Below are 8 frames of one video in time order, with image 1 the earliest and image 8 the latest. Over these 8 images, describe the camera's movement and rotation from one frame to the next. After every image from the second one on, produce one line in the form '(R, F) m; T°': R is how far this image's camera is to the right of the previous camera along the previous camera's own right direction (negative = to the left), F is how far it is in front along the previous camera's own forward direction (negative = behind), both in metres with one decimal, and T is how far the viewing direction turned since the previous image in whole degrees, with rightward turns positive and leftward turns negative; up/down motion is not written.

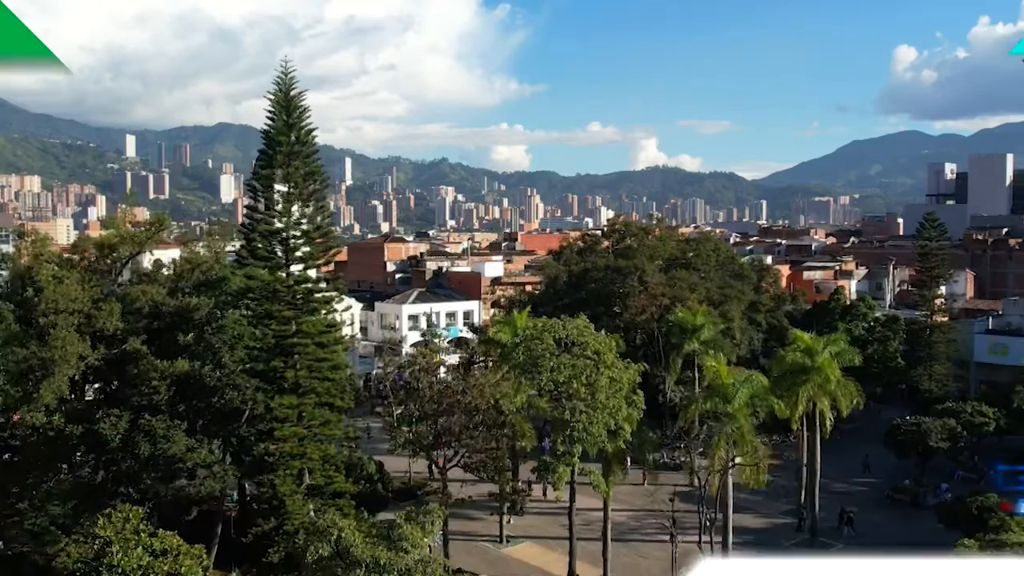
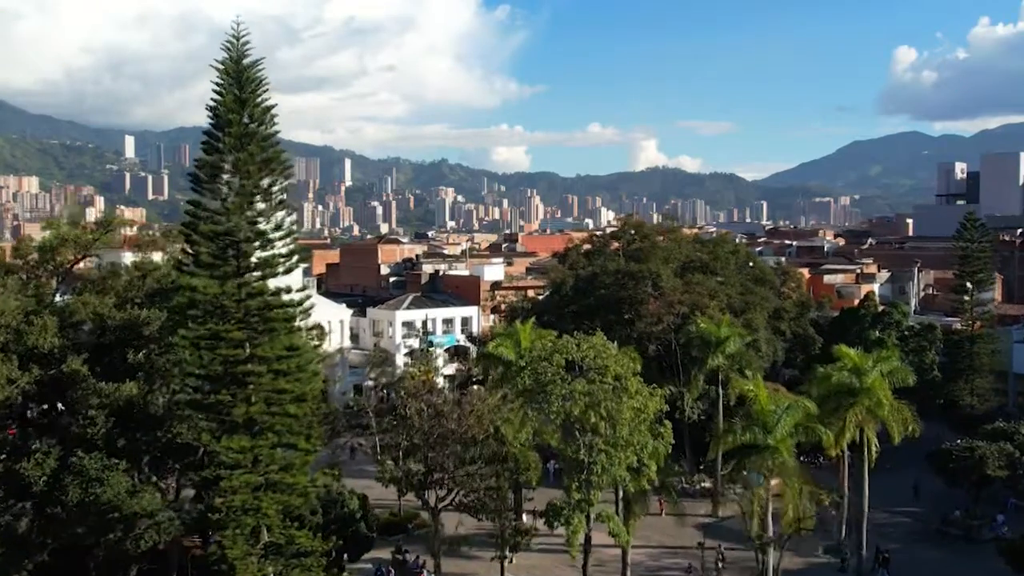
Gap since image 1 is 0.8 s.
(-0.1, +3.3) m; 0°
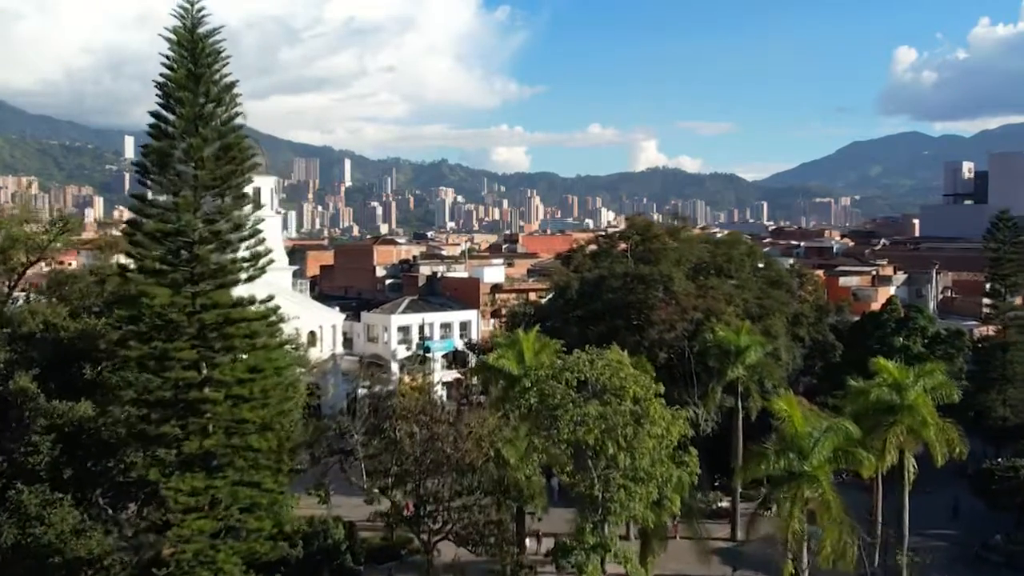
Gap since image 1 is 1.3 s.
(0.0, +2.2) m; 0°
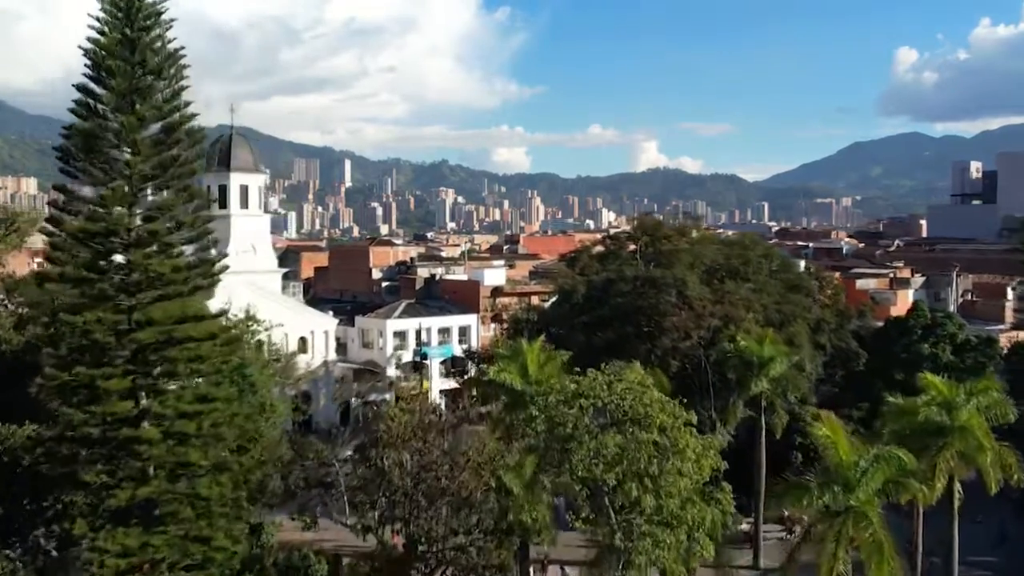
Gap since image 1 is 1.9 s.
(0.0, +2.2) m; 0°
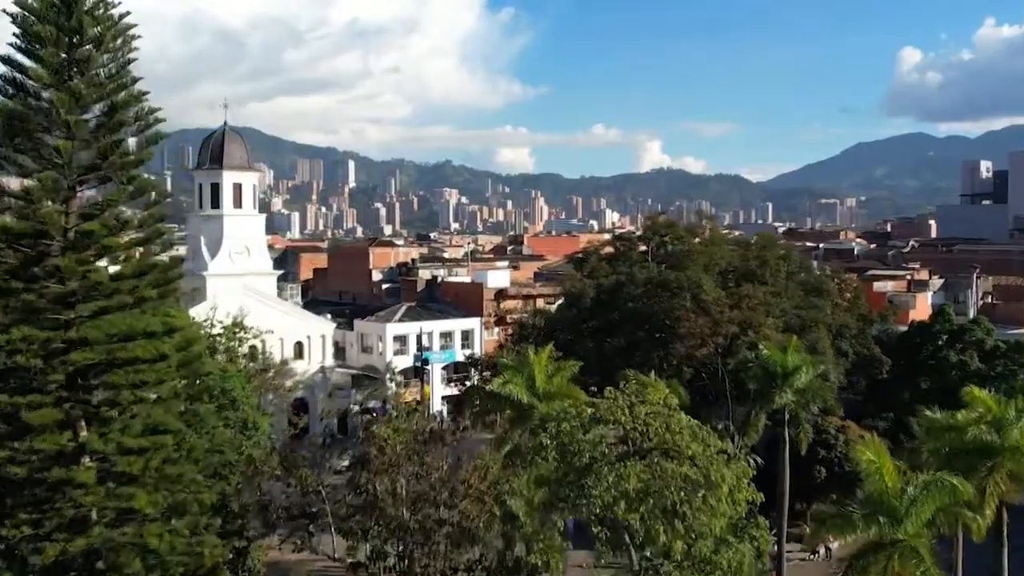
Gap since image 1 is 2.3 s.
(0.0, +1.6) m; 0°
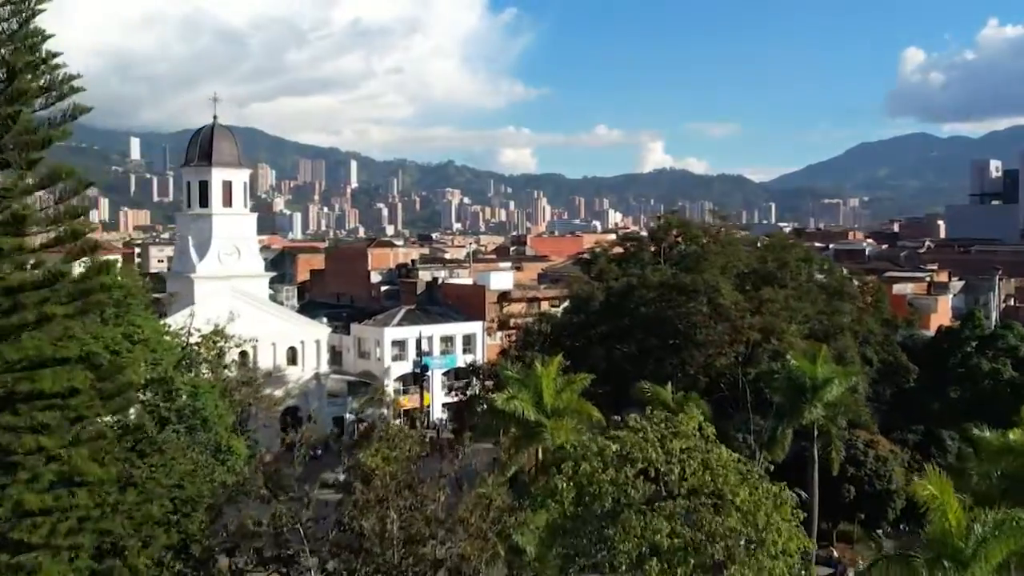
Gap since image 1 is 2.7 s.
(0.0, +1.8) m; 0°
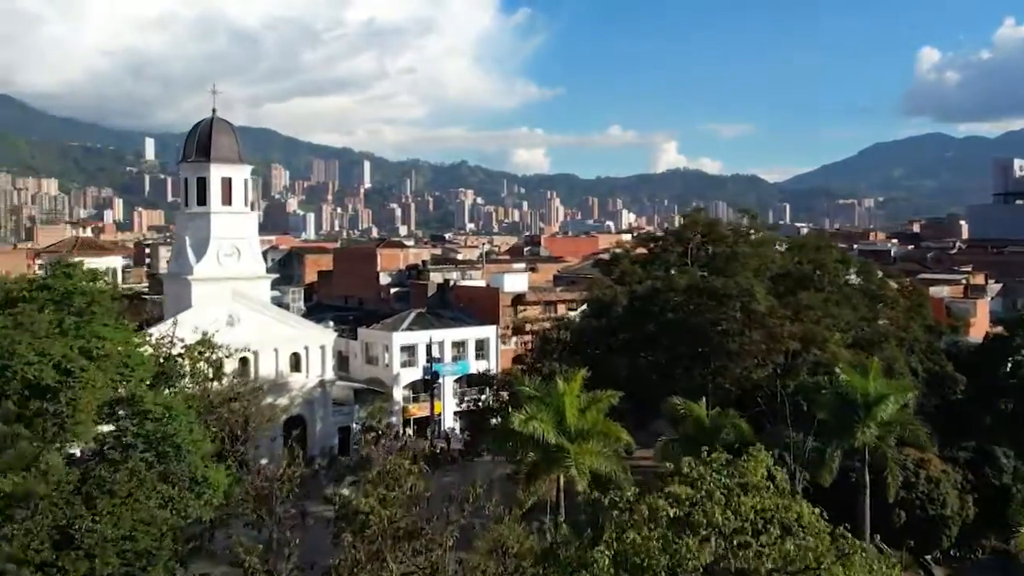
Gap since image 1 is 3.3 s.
(-0.1, +2.0) m; -1°
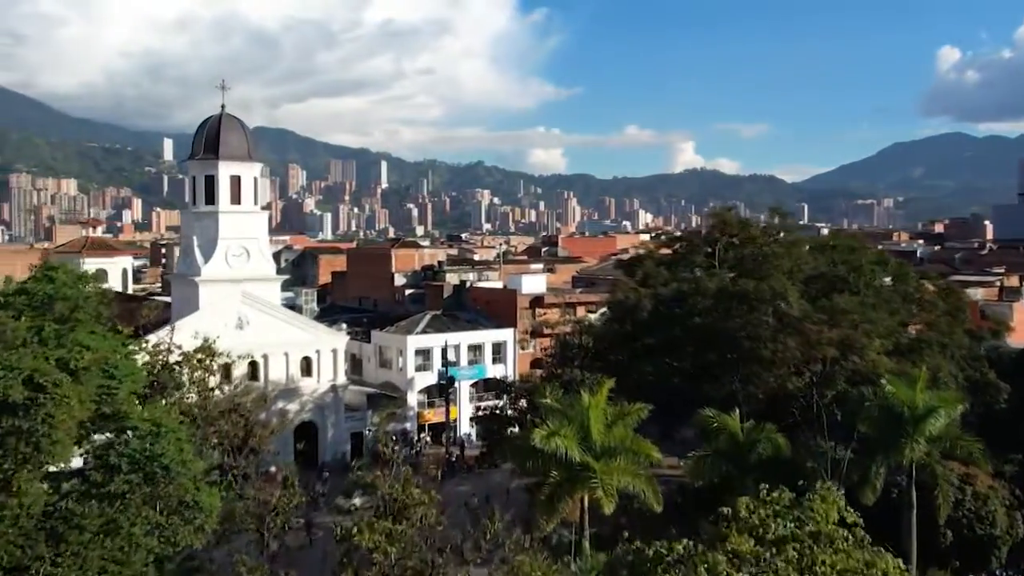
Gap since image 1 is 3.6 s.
(-0.1, +1.2) m; -1°
